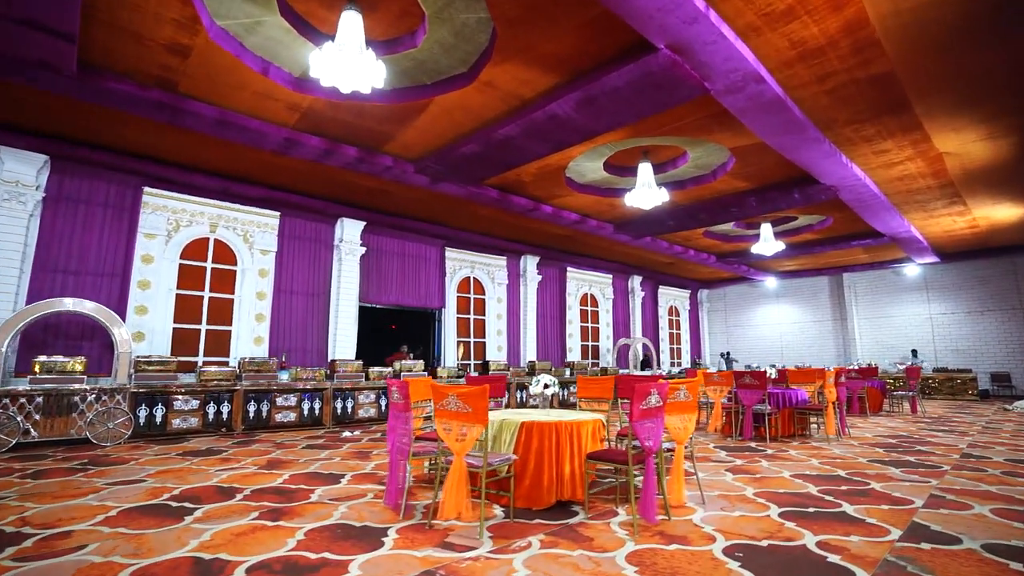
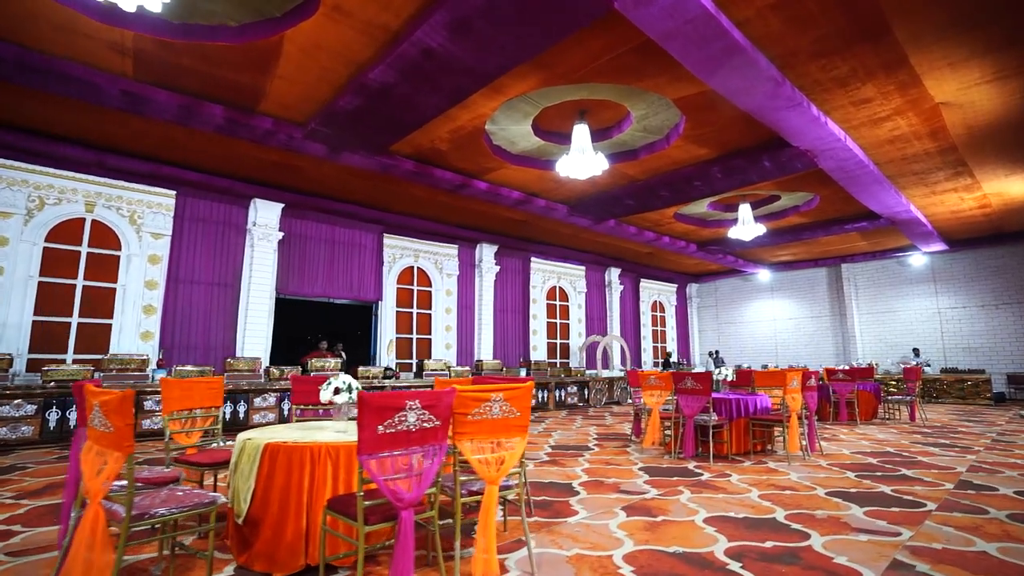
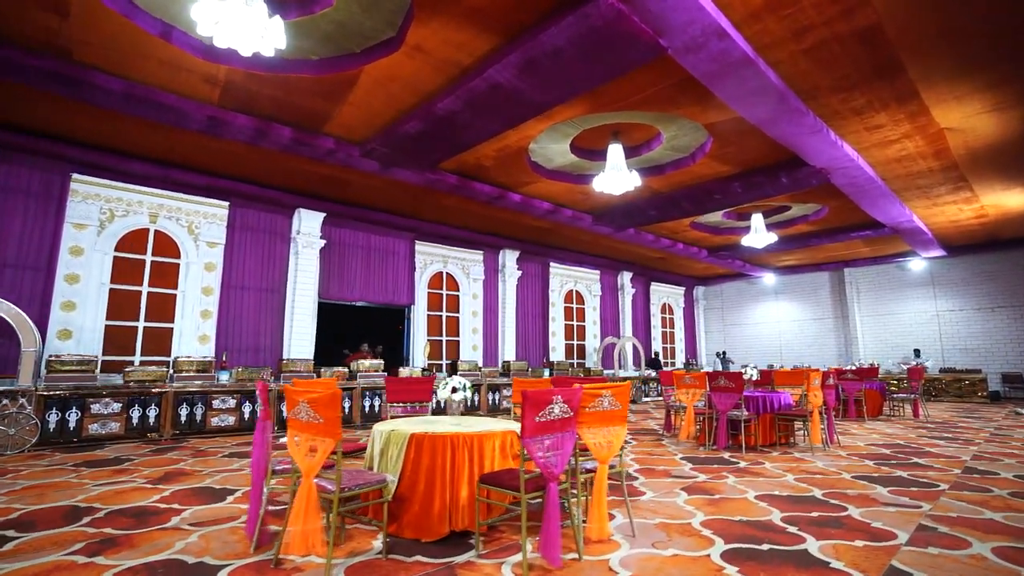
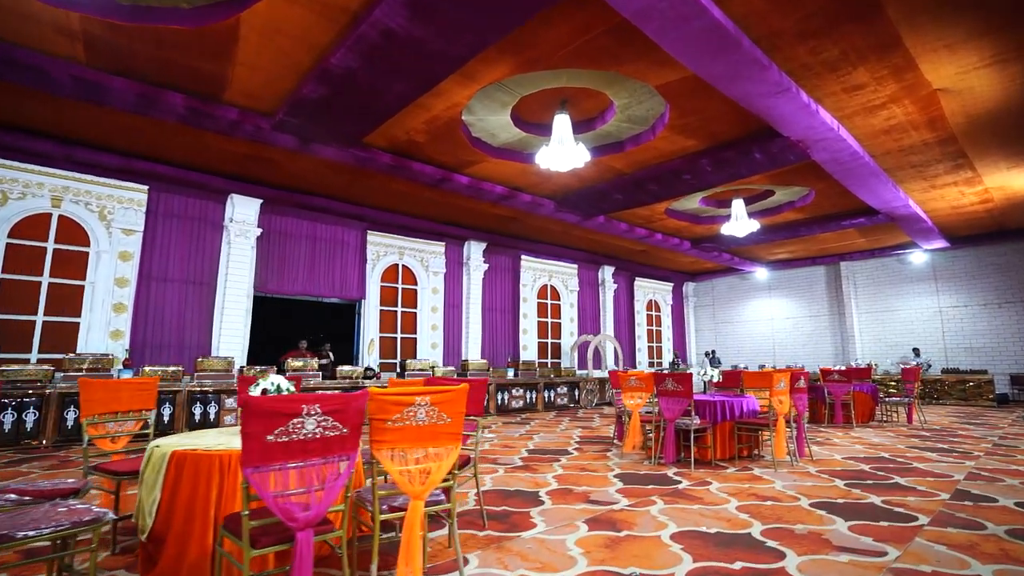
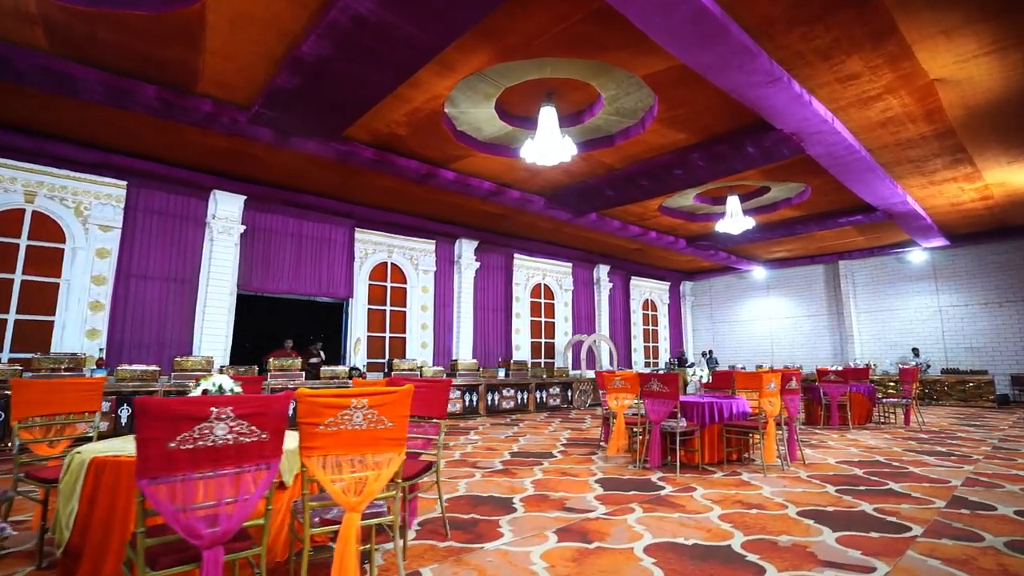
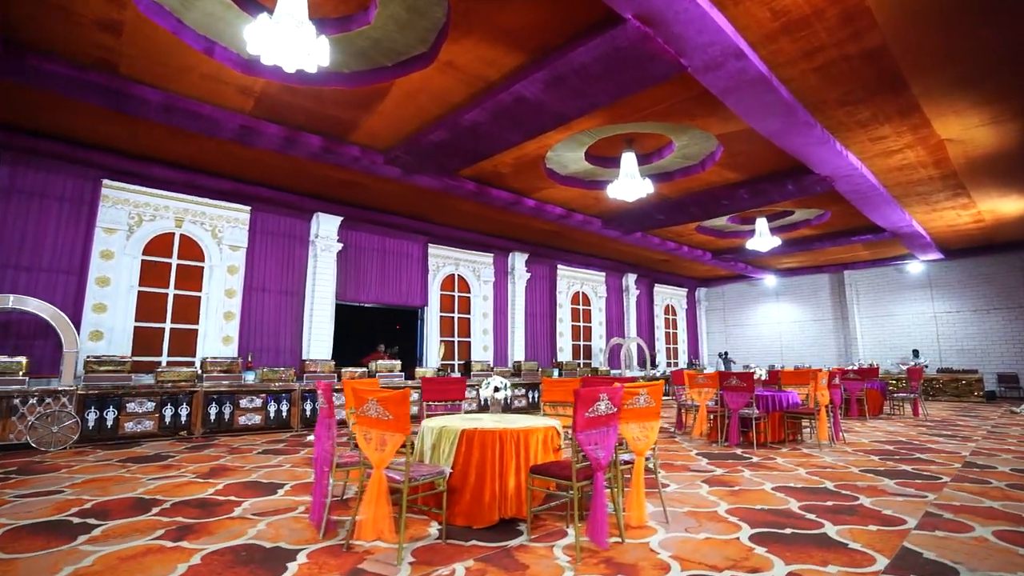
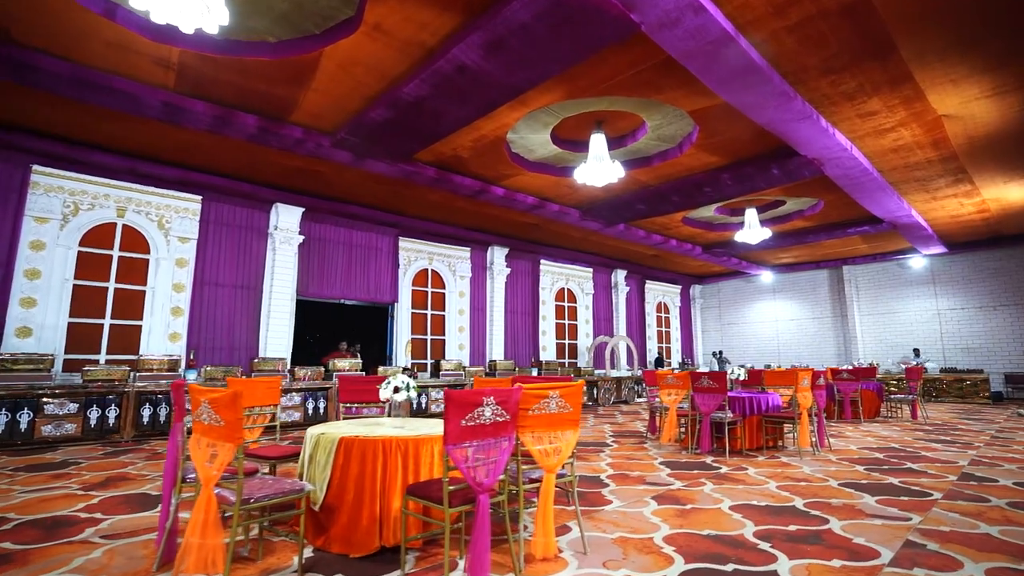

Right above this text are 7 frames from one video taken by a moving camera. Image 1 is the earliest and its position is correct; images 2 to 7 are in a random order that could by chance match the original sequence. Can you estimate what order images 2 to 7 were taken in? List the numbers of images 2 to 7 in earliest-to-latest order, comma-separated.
6, 3, 7, 2, 4, 5
